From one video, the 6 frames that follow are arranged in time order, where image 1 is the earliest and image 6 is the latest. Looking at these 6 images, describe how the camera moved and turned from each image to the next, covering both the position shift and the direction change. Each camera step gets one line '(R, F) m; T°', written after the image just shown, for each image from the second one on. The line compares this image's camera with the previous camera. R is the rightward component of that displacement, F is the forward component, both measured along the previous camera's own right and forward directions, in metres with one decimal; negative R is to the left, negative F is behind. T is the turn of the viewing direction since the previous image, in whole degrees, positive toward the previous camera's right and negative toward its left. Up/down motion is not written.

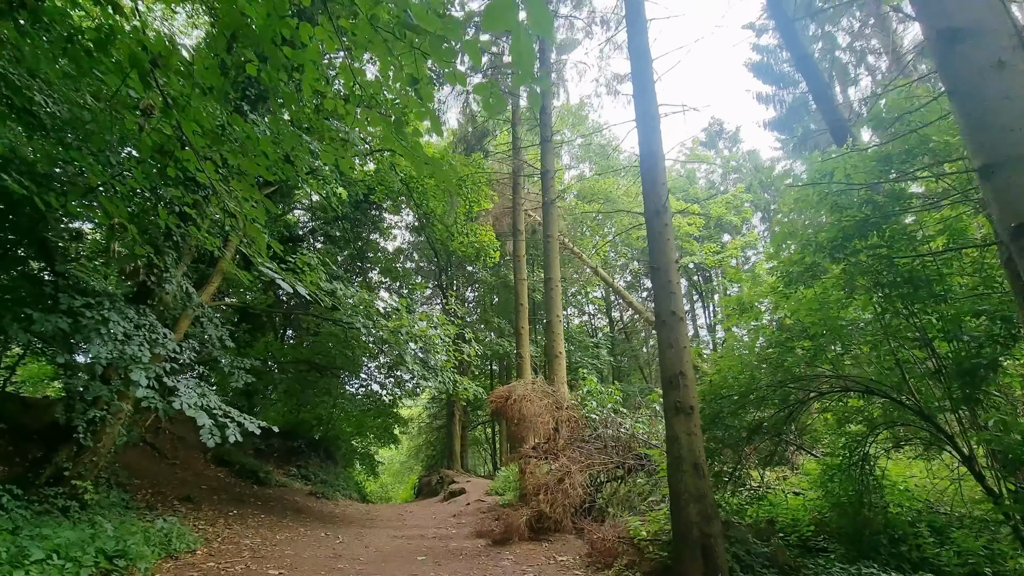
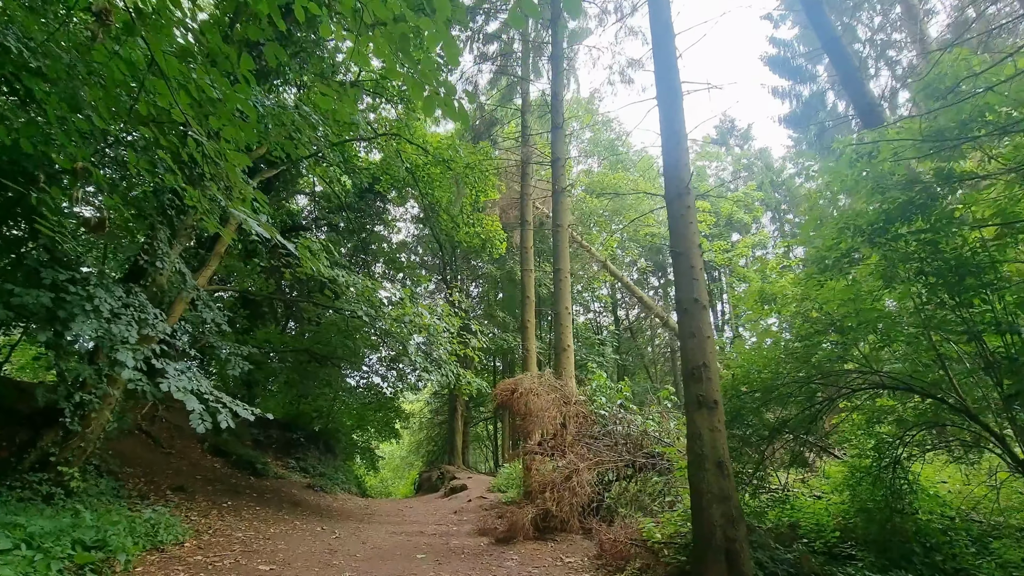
(-0.1, +0.3) m; 0°
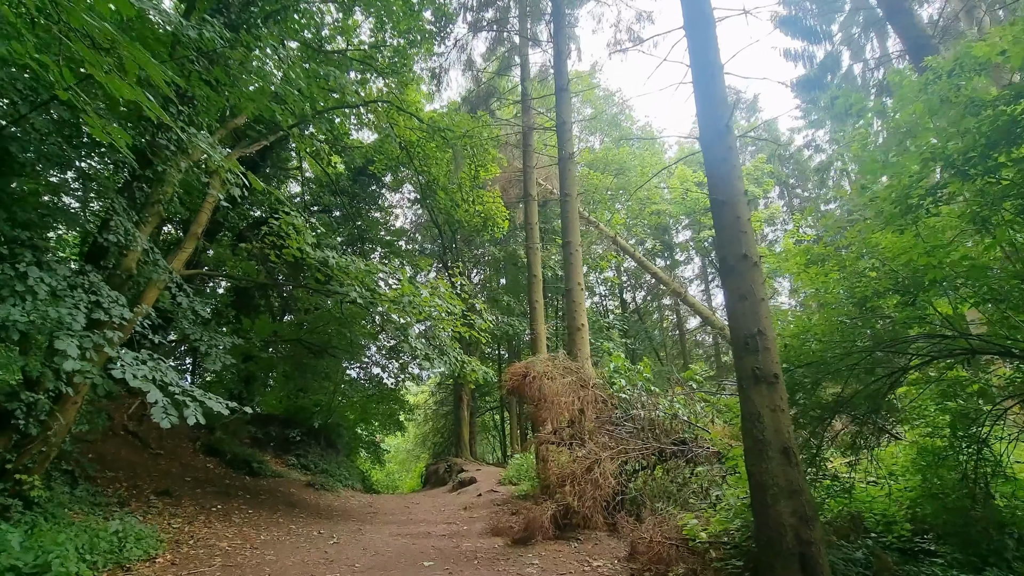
(-0.1, +0.7) m; 0°
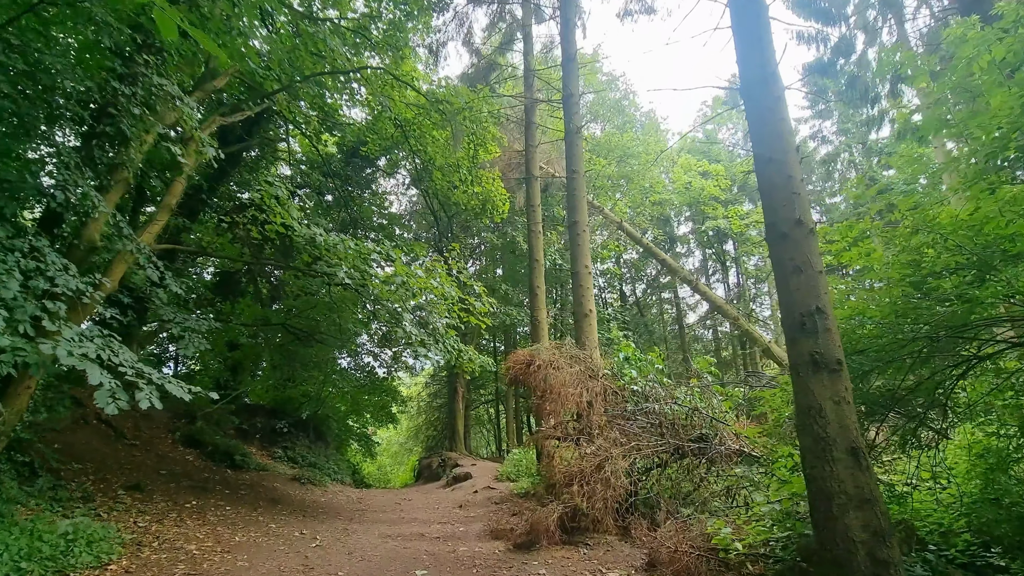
(-0.1, +0.6) m; +1°
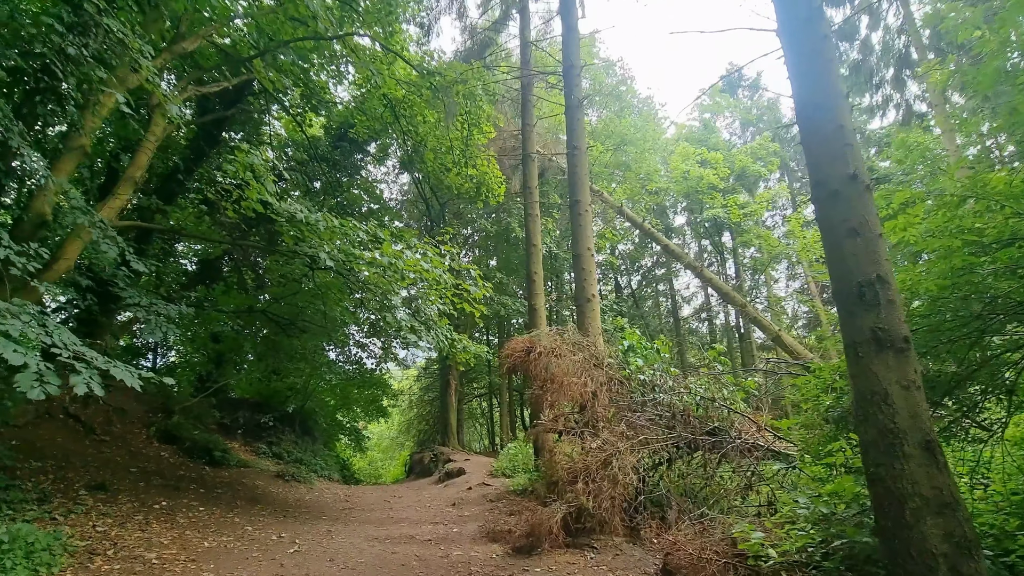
(-0.1, +0.5) m; +1°
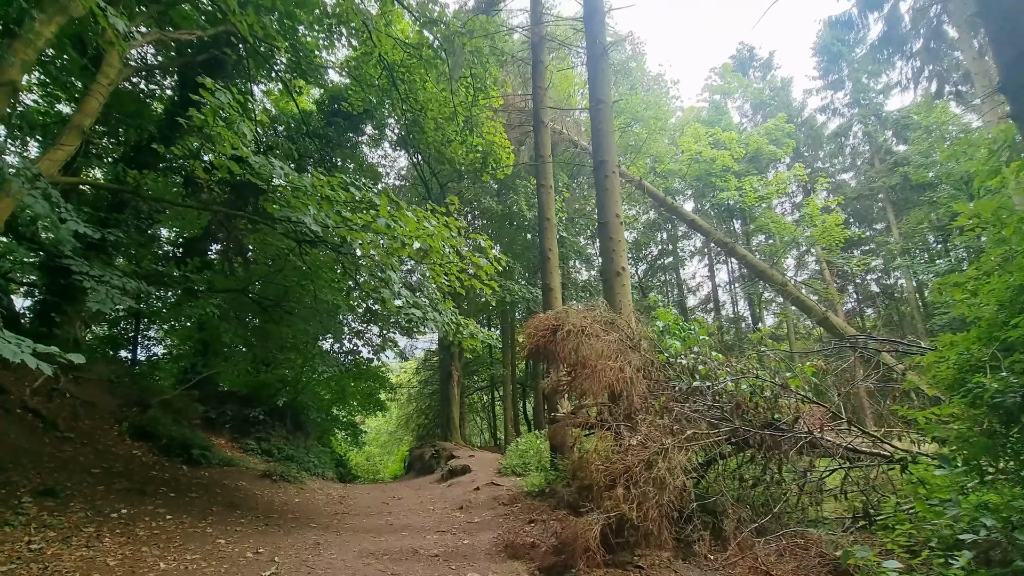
(-0.2, +0.9) m; 0°
